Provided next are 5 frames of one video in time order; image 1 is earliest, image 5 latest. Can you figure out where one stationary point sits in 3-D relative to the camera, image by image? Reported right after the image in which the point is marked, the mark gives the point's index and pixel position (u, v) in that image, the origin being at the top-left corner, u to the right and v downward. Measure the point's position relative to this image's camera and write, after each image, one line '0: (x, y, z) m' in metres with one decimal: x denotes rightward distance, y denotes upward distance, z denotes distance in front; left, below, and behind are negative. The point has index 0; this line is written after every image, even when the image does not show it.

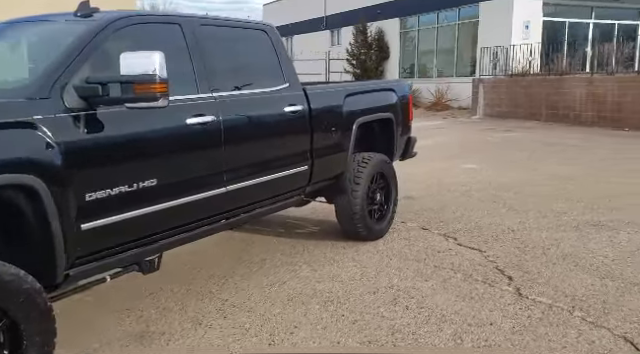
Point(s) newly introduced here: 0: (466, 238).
0: (+1.4, -0.6, +5.1) m
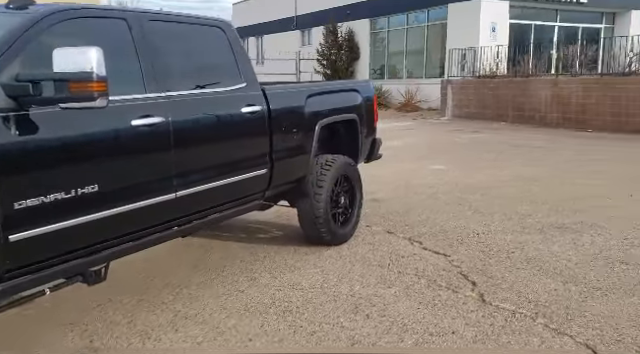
0: (+1.0, -0.6, +5.0) m
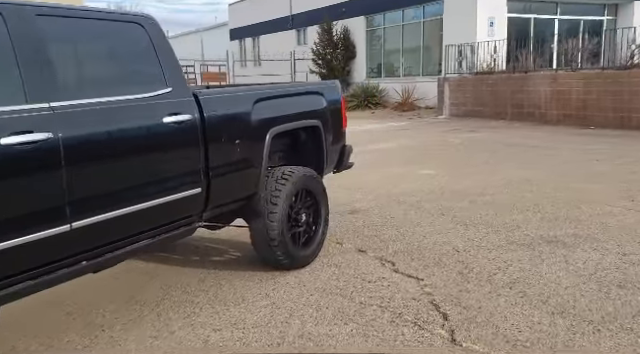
0: (+0.7, -0.7, +4.5) m
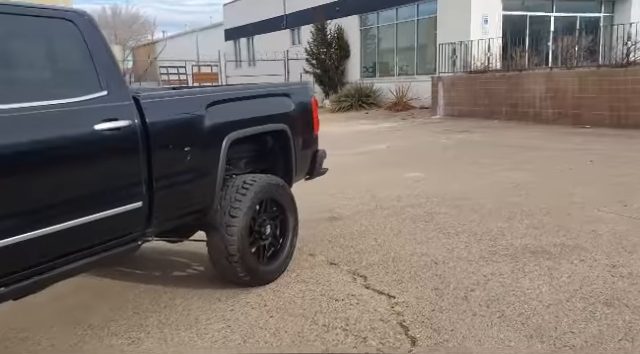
0: (+0.4, -0.8, +4.2) m
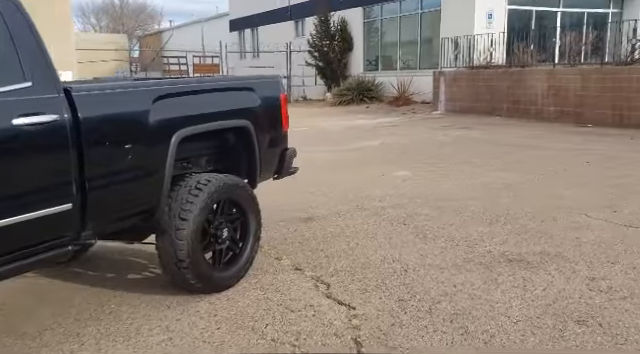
0: (+0.1, -0.8, +3.9) m
